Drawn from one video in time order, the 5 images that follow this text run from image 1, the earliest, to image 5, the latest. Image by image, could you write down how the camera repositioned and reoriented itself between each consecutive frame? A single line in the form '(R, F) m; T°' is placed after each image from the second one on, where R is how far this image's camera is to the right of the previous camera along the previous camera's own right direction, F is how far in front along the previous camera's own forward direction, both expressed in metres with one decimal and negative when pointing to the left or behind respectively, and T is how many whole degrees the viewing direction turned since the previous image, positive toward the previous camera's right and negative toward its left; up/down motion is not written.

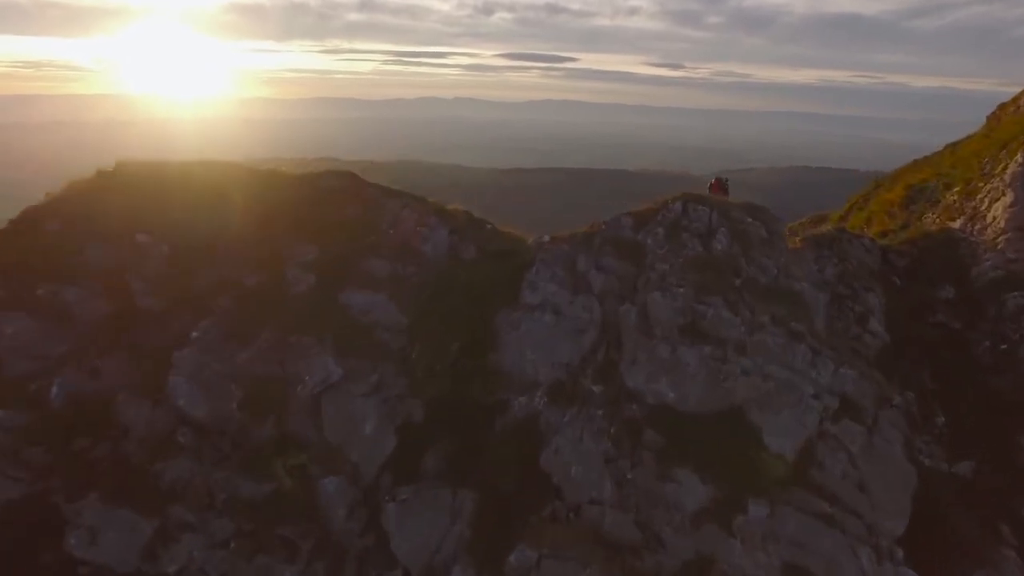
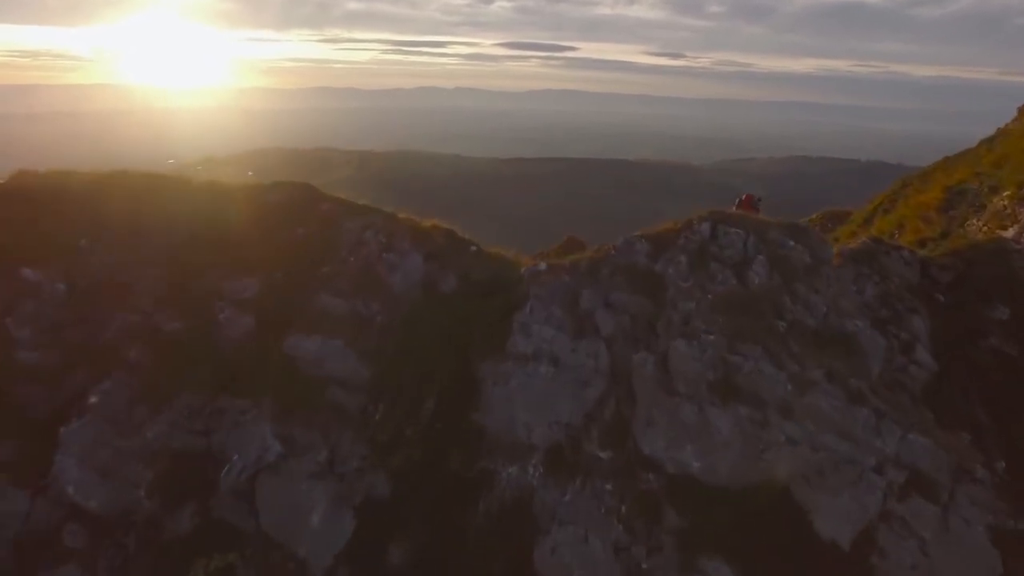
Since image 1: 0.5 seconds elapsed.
(+0.2, +2.1) m; 0°
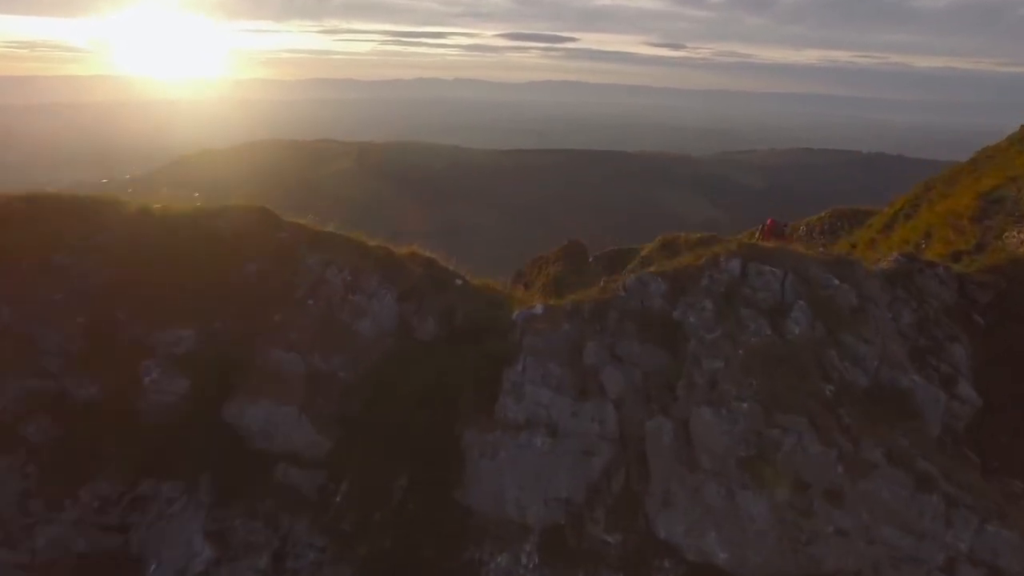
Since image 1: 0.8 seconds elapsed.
(+0.1, +1.5) m; 0°
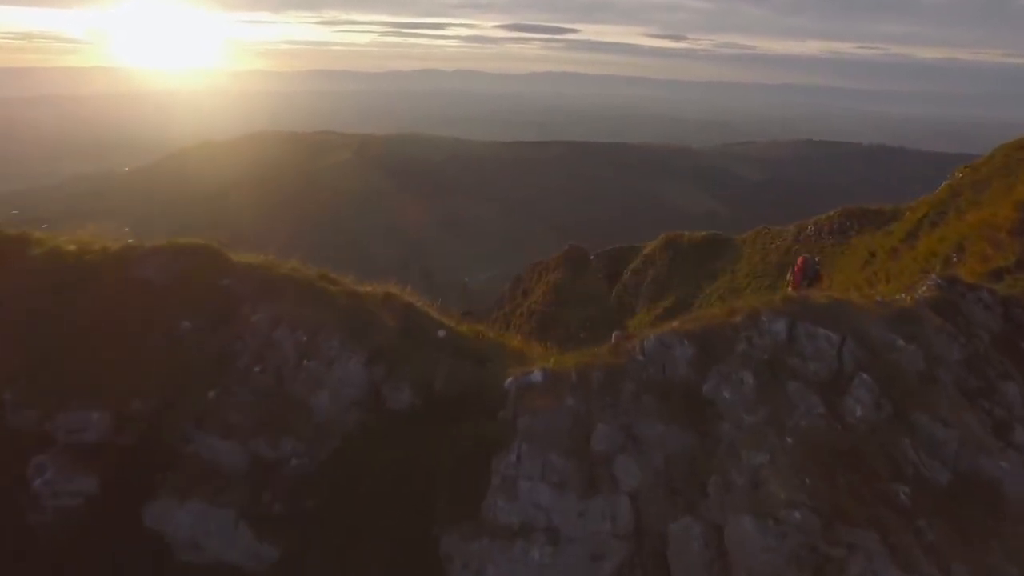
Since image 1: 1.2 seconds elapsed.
(+0.1, +1.5) m; 0°
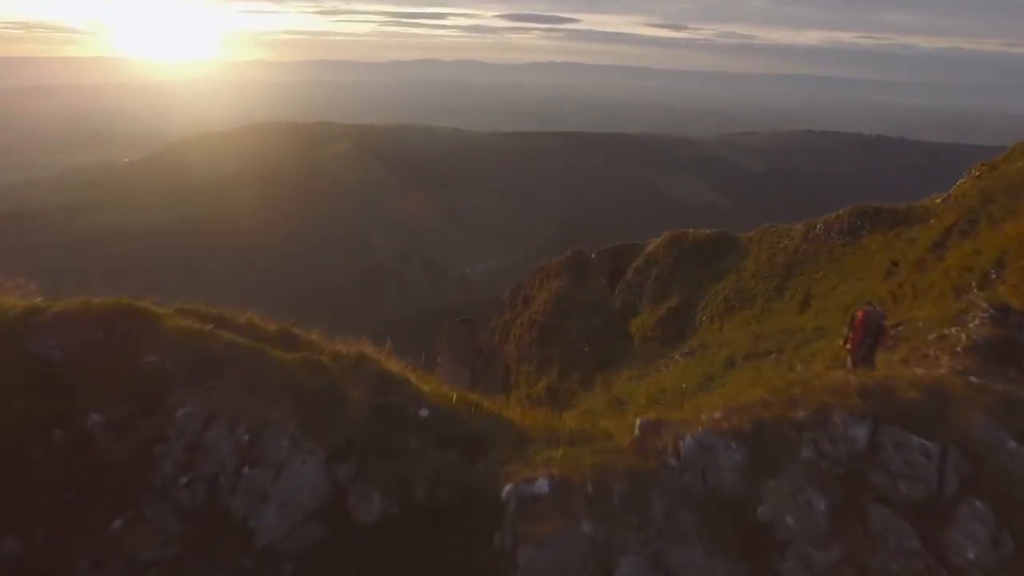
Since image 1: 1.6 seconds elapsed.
(0.0, +1.4) m; 0°
